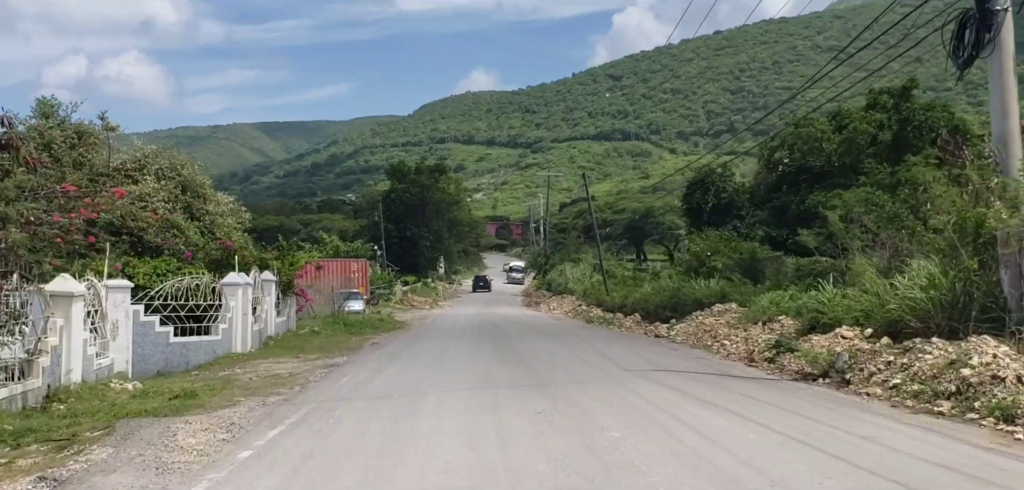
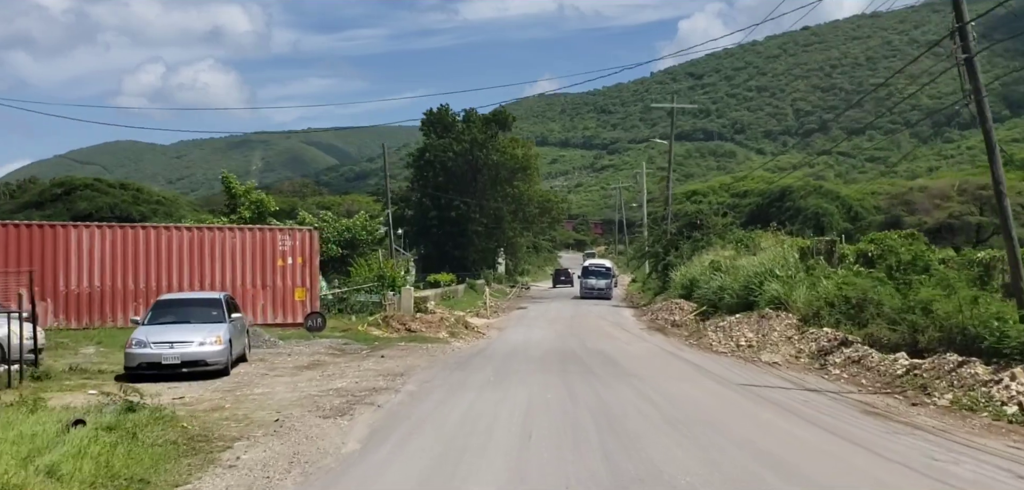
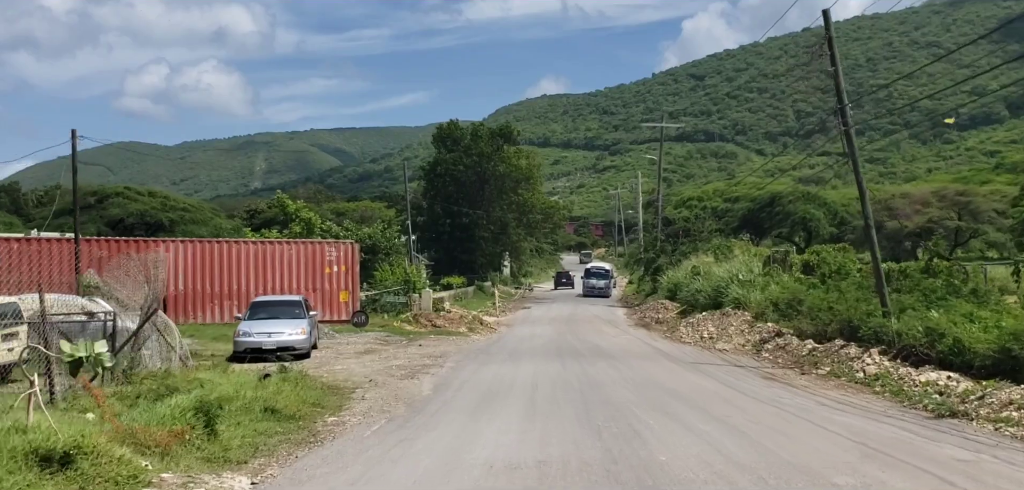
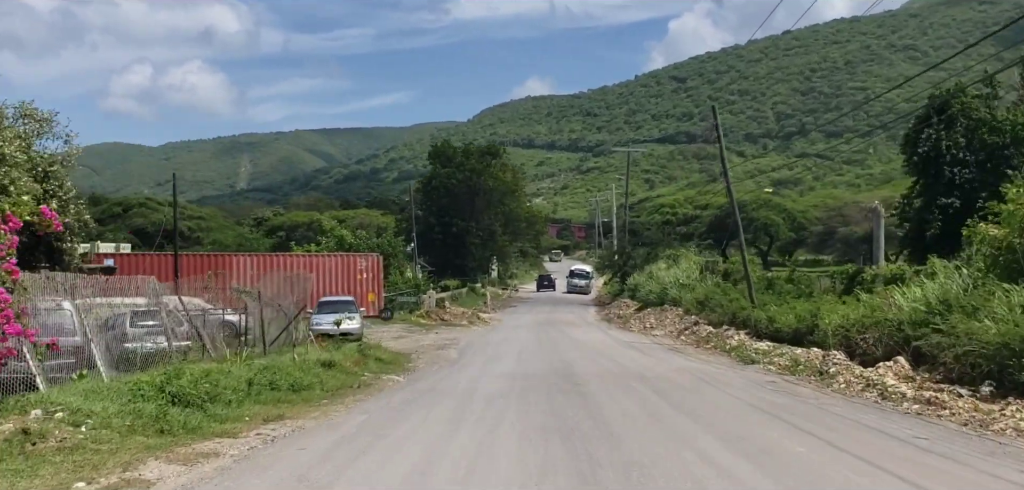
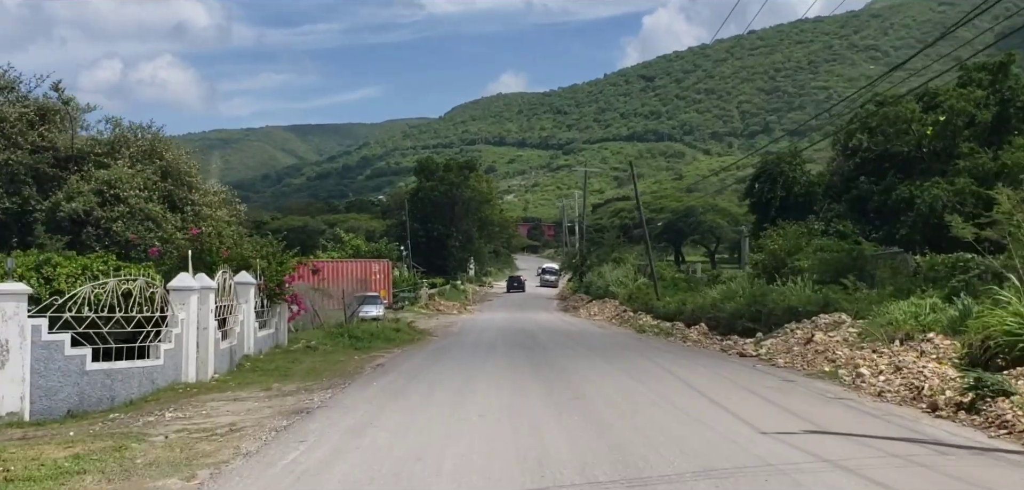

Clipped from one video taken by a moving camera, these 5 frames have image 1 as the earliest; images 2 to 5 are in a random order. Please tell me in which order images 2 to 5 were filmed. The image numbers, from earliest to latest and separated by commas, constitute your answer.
5, 4, 3, 2
